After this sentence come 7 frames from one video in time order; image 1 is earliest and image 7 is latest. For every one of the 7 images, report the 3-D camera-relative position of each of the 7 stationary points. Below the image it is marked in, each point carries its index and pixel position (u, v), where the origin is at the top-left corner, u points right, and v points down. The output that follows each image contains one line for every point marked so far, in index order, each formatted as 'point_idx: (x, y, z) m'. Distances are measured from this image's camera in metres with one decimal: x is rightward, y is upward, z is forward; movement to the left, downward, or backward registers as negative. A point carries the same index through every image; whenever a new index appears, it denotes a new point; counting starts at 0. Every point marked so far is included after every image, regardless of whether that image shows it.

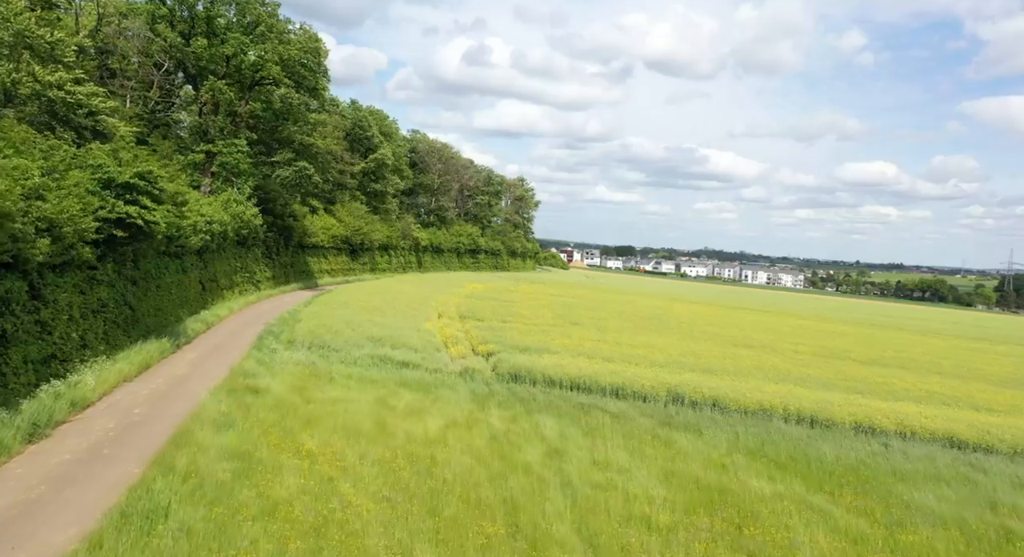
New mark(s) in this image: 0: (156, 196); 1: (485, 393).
0: (-9.8, +2.3, +19.5) m
1: (-0.7, -3.2, +19.5) m
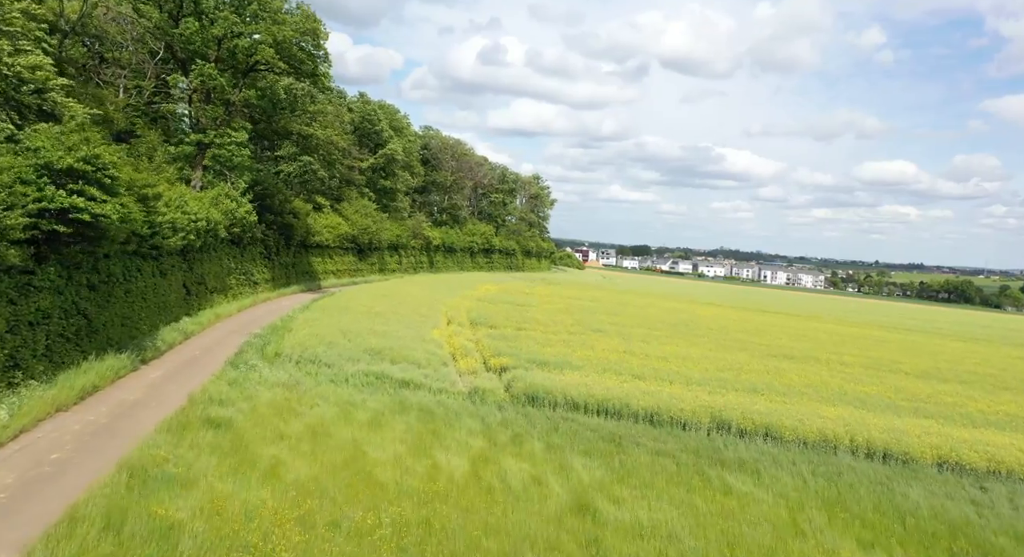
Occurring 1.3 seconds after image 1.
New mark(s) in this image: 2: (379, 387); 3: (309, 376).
0: (-9.4, +2.1, +16.6) m
1: (-0.4, -3.3, +16.5) m
2: (-3.4, -2.8, +18.6) m
3: (-5.3, -2.6, +18.6) m
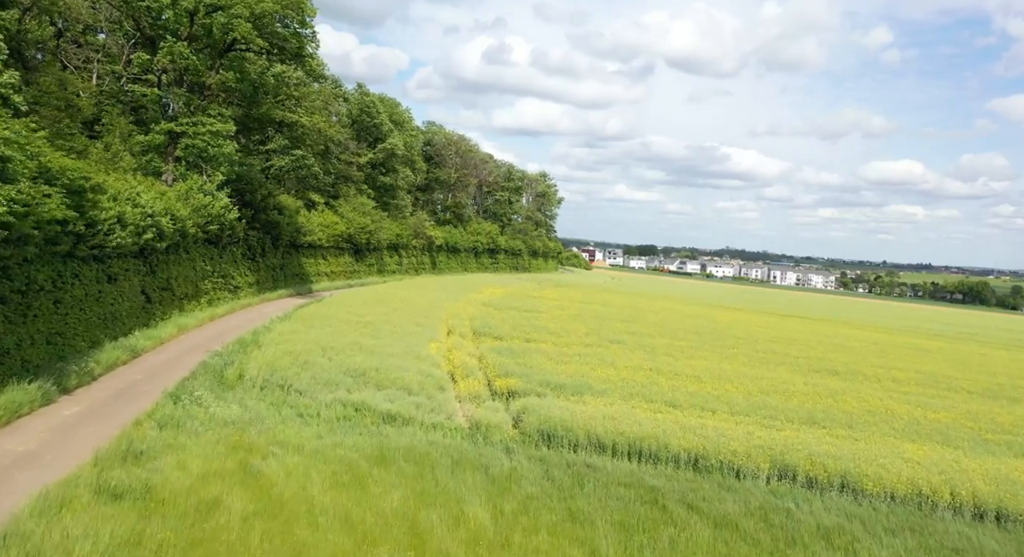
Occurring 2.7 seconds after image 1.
0: (-9.1, +1.9, +13.0) m
1: (-0.1, -3.5, +12.8) m
2: (-3.2, -3.0, +14.9) m
3: (-5.1, -2.8, +15.0) m
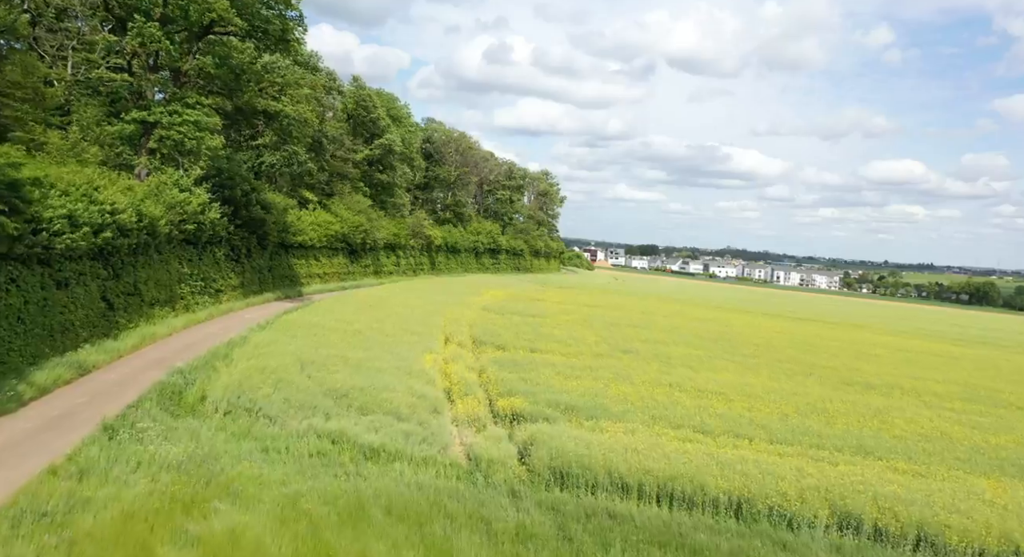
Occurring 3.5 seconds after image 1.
0: (-9.0, +1.8, +10.5) m
1: (0.0, -3.7, +10.3) m
2: (-3.1, -3.2, +12.4) m
3: (-5.0, -2.9, +12.5) m
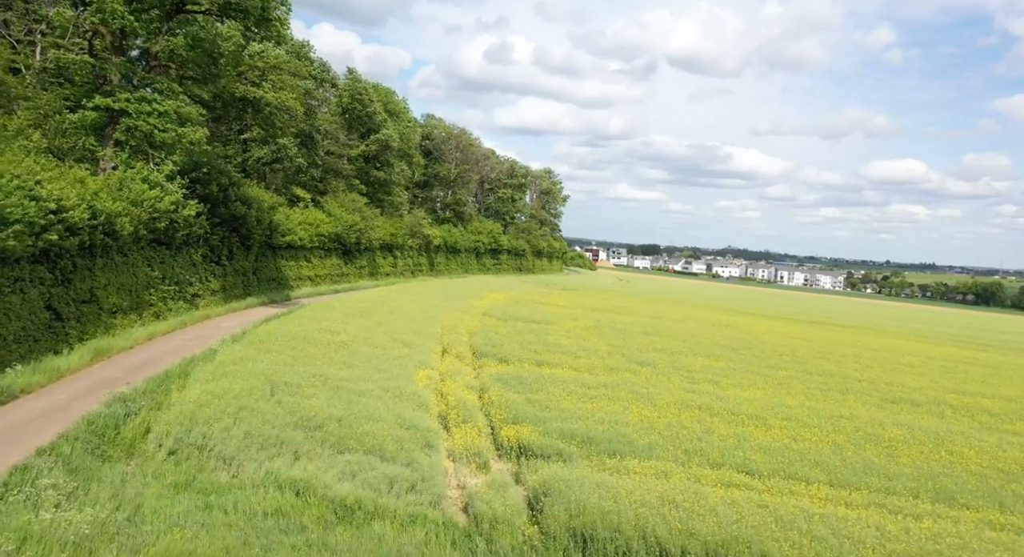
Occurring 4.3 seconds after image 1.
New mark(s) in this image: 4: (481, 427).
0: (-8.9, +1.6, +7.8) m
1: (+0.1, -3.9, +7.6) m
2: (-3.0, -3.4, +9.7) m
3: (-4.8, -3.1, +9.8) m
4: (-0.7, -3.3, +15.8) m
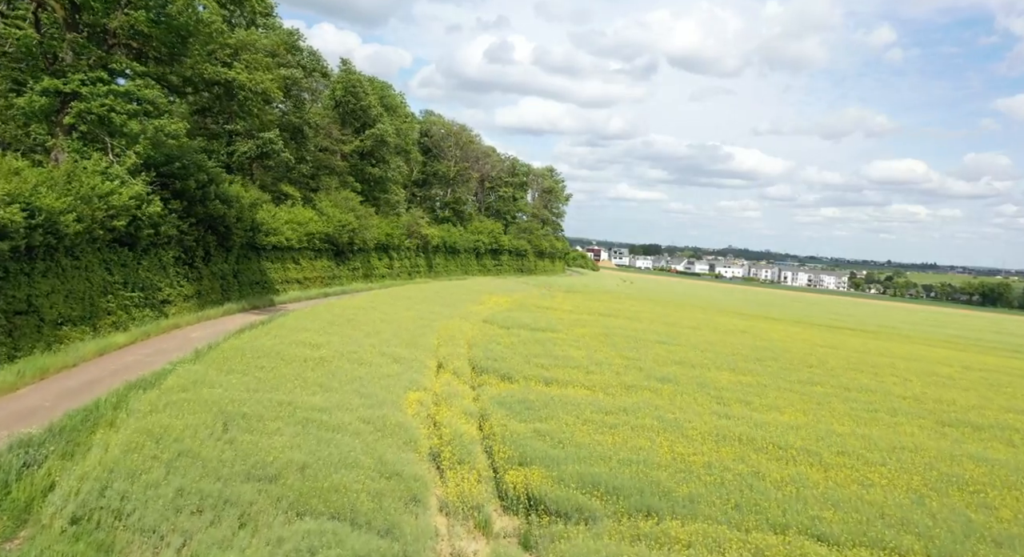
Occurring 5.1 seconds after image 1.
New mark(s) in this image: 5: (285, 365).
0: (-8.8, +1.4, +5.0) m
1: (+0.2, -4.0, +4.8) m
2: (-2.9, -3.6, +6.9) m
3: (-4.7, -3.3, +7.0) m
4: (-0.6, -3.5, +13.0) m
5: (-5.6, -2.1, +17.8) m
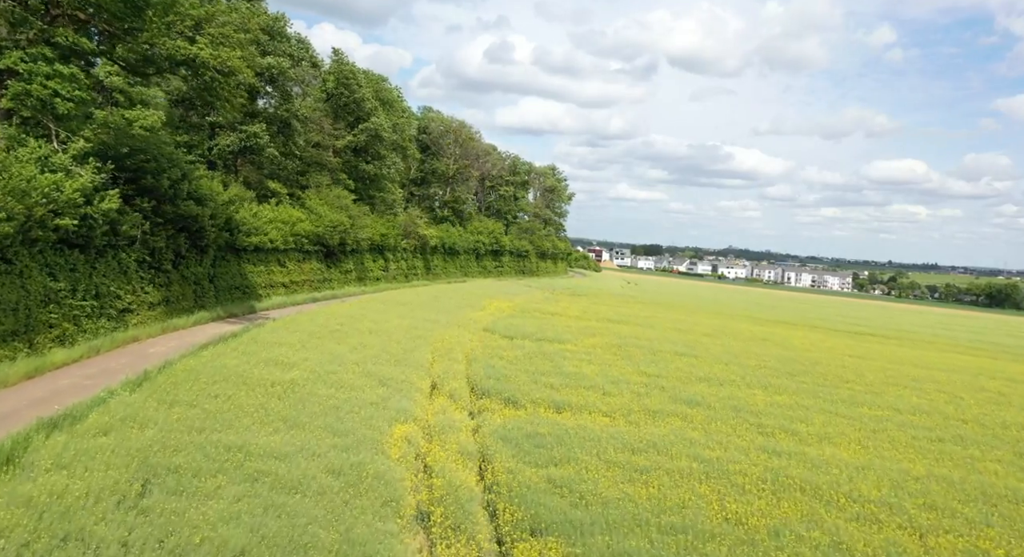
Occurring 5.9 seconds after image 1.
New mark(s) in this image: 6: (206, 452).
0: (-8.6, +1.2, +2.0) m
1: (+0.4, -4.2, +1.8) m
2: (-2.7, -3.8, +3.9) m
3: (-4.6, -3.5, +4.0) m
4: (-0.4, -3.7, +10.0) m
5: (-5.5, -2.3, +14.8) m
6: (-4.8, -2.7, +11.3) m
